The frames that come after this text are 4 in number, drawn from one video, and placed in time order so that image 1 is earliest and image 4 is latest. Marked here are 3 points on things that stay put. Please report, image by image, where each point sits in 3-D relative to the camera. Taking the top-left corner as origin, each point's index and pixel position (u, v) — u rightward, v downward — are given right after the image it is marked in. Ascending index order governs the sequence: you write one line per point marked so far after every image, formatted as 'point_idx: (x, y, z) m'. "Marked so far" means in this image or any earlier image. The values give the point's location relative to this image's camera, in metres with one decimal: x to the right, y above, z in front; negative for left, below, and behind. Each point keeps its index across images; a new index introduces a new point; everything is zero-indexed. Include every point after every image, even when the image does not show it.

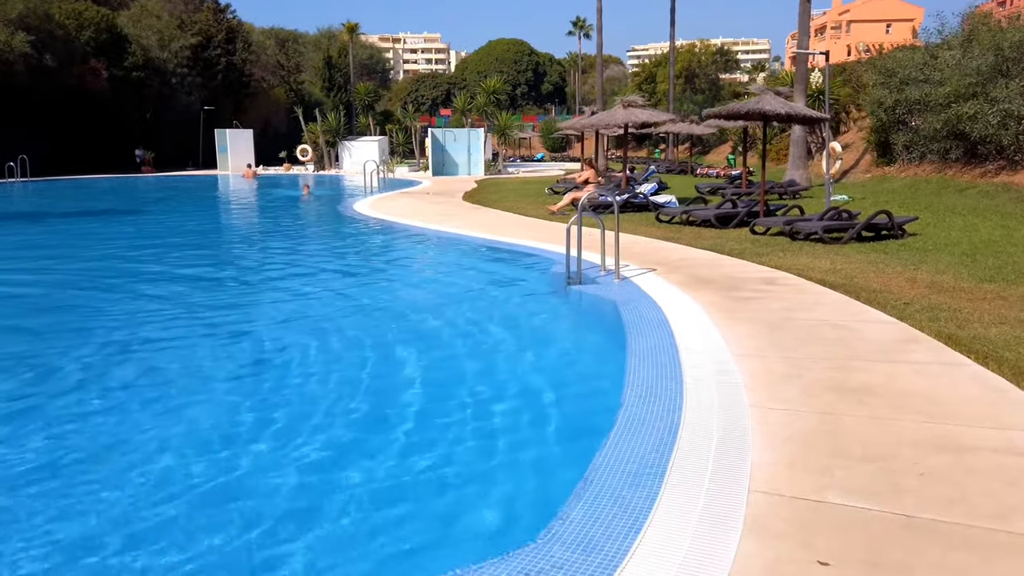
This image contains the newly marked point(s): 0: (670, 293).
0: (+1.6, -0.1, +8.0) m
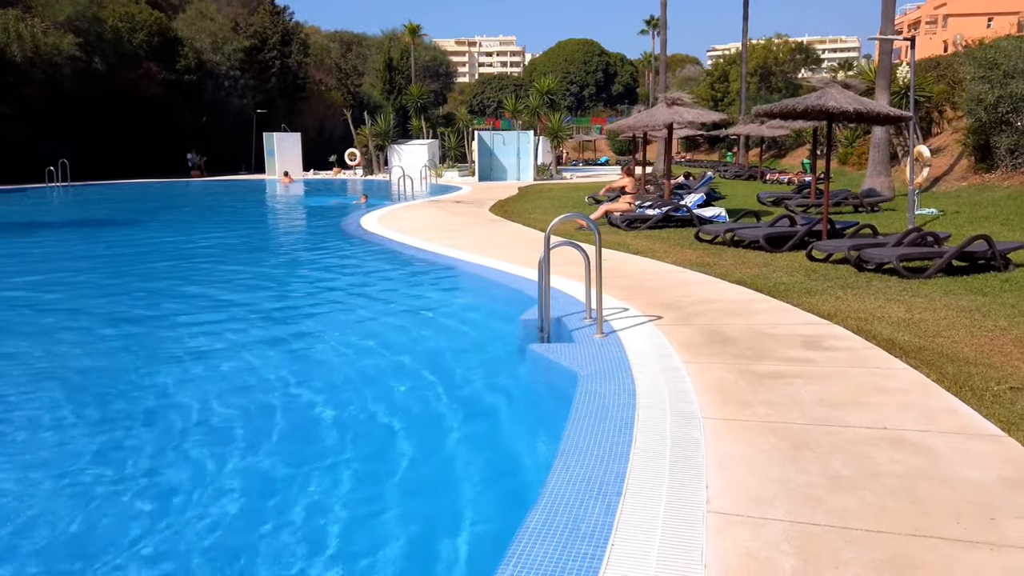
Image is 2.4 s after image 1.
0: (+1.1, -0.5, +5.7) m
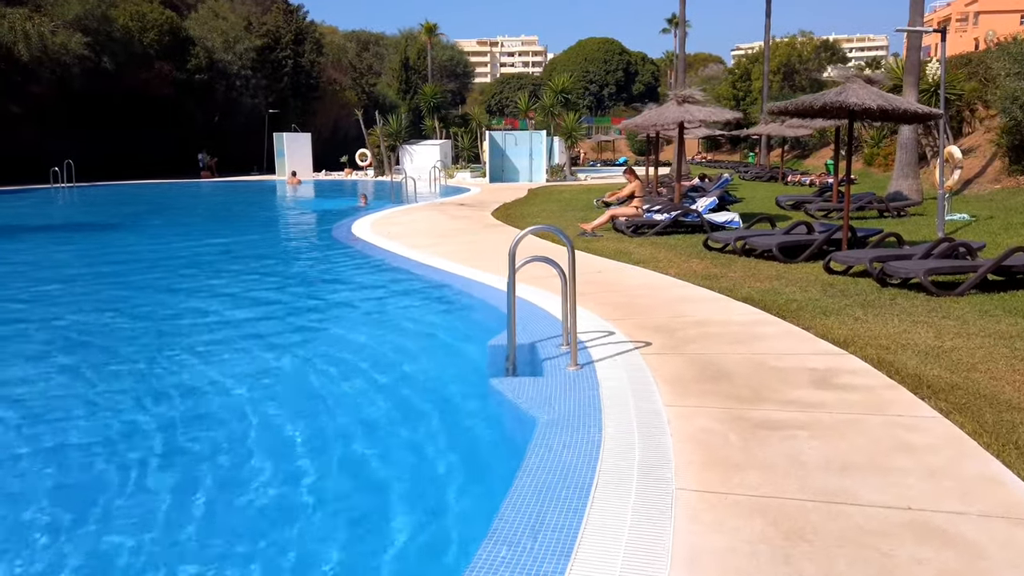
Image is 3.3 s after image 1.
0: (+0.8, -0.7, +4.8) m
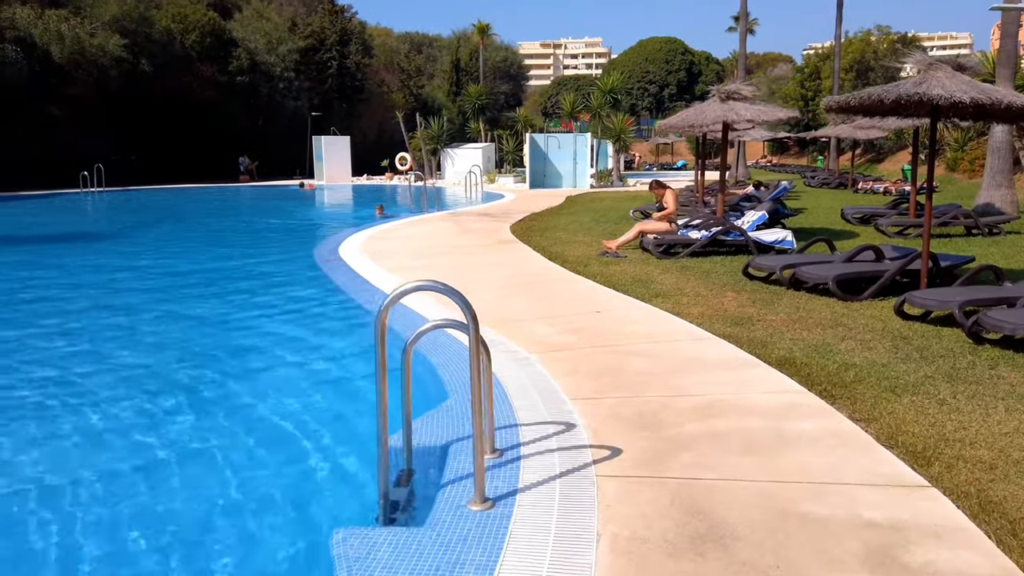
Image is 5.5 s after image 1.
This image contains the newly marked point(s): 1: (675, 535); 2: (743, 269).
0: (+0.1, -1.1, +2.8) m
1: (+0.7, -1.0, +3.2) m
2: (+3.0, +0.2, +10.0) m
